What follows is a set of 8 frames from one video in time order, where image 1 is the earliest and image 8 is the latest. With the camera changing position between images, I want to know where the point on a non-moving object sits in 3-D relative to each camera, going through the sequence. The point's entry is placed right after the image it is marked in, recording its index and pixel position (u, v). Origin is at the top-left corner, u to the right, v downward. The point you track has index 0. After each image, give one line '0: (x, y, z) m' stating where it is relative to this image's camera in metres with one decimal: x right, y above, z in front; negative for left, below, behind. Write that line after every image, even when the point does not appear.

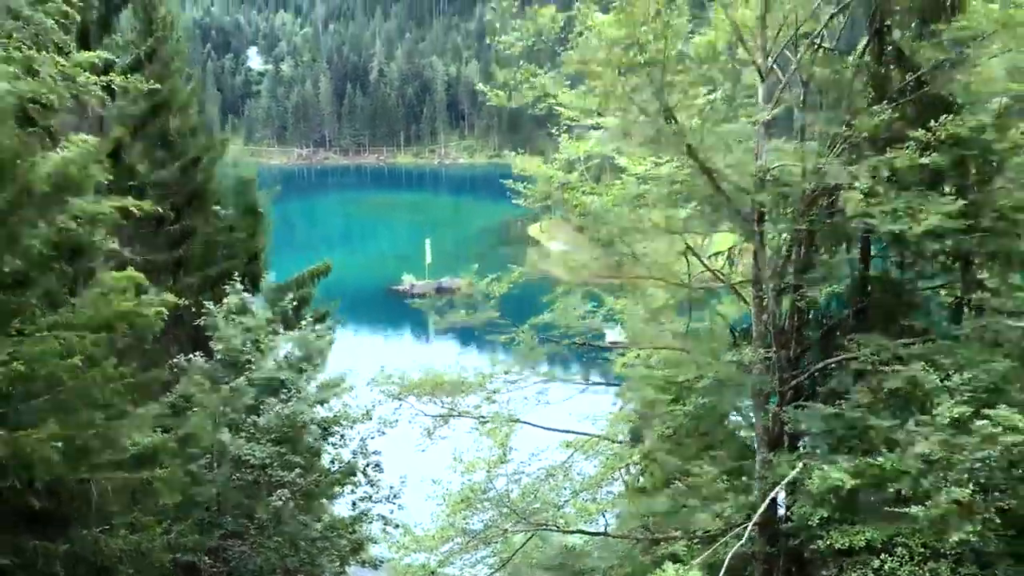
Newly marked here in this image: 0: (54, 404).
0: (-3.6, -0.9, +7.4) m
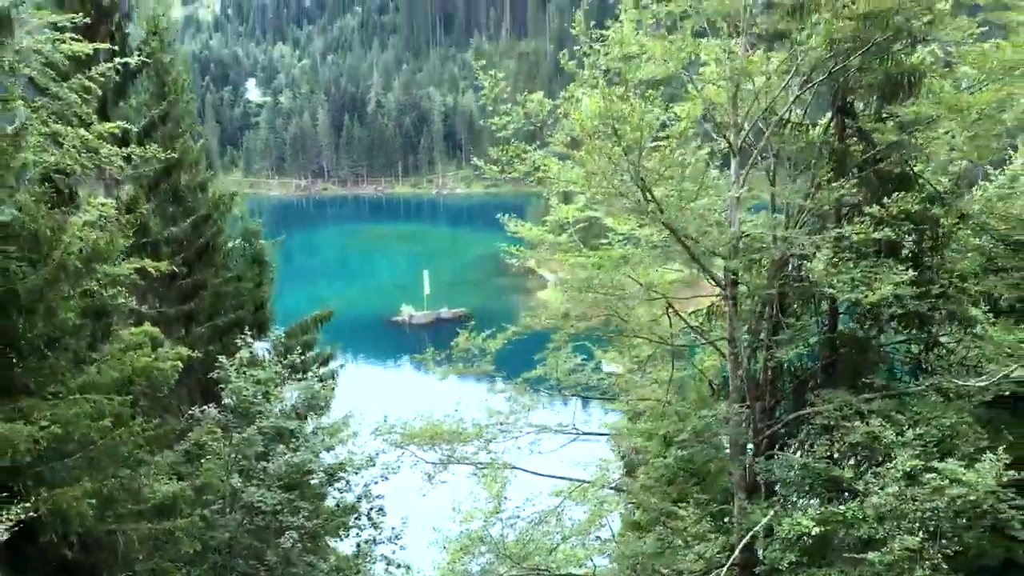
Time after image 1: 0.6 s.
0: (-3.6, -1.5, +8.1) m
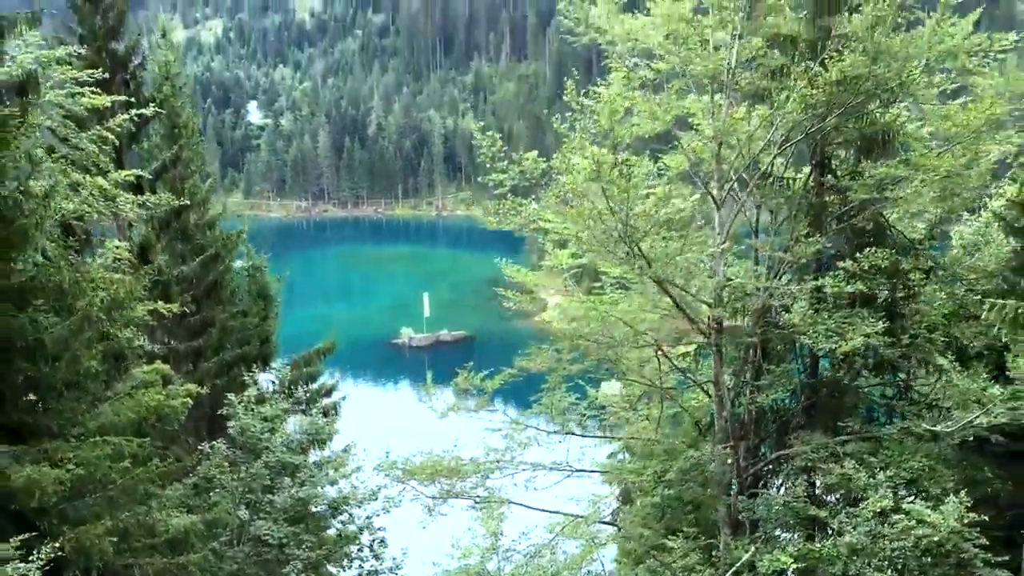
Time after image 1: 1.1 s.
0: (-3.7, -1.9, +8.5) m
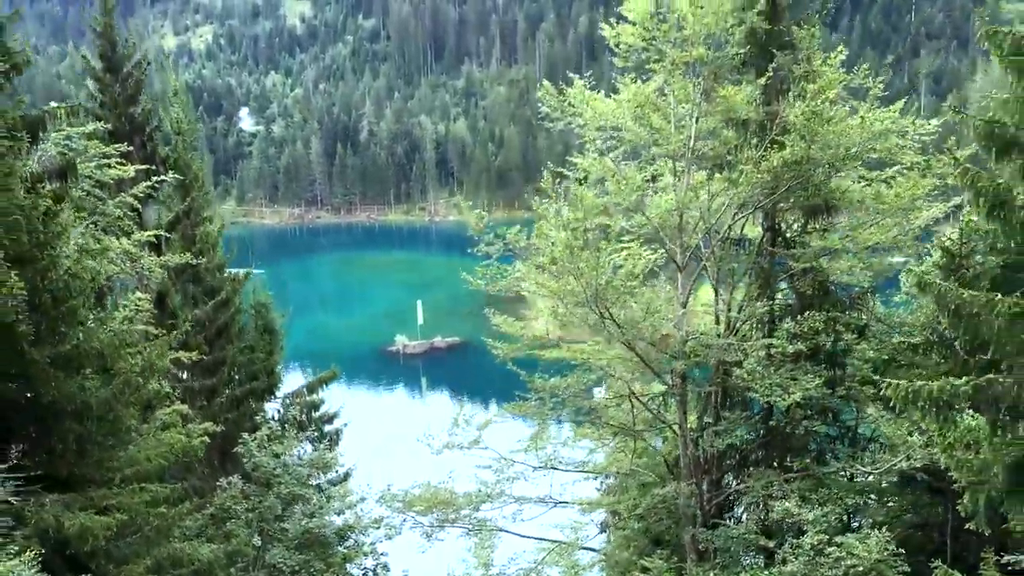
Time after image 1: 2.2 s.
0: (-3.8, -2.6, +9.7) m
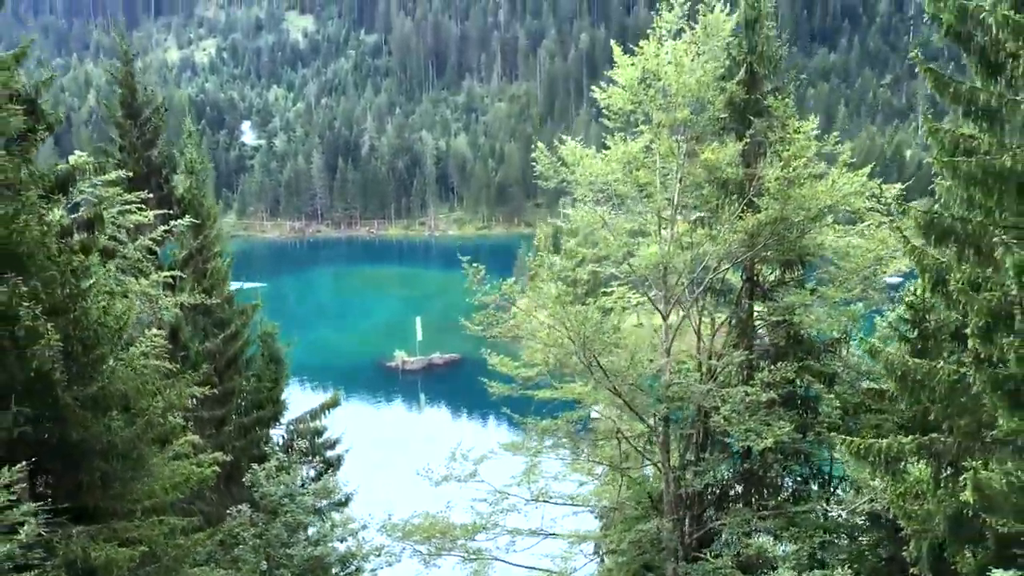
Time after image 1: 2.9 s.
0: (-3.9, -3.1, +10.5) m
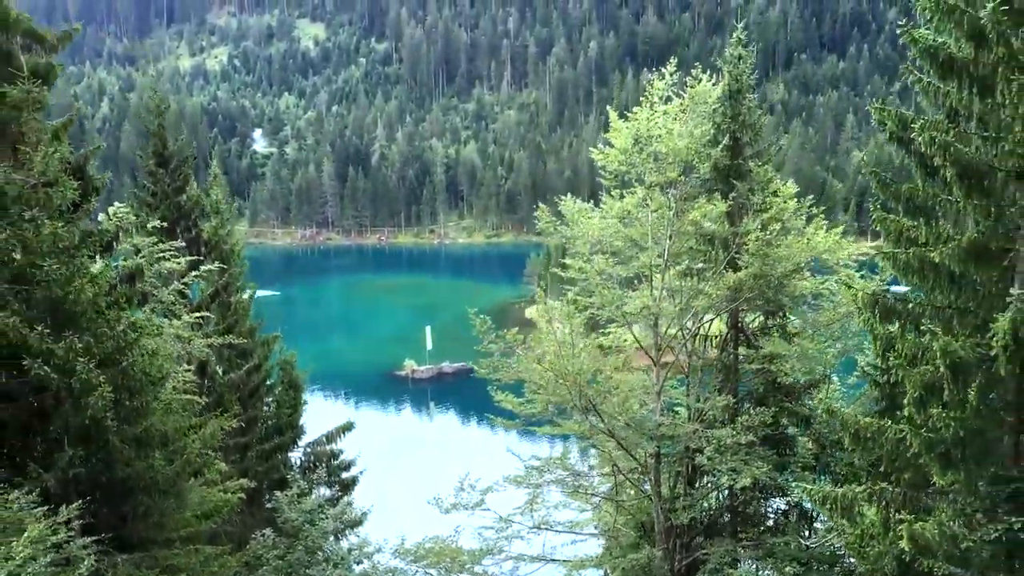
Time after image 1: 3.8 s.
0: (-3.8, -3.7, +11.6) m
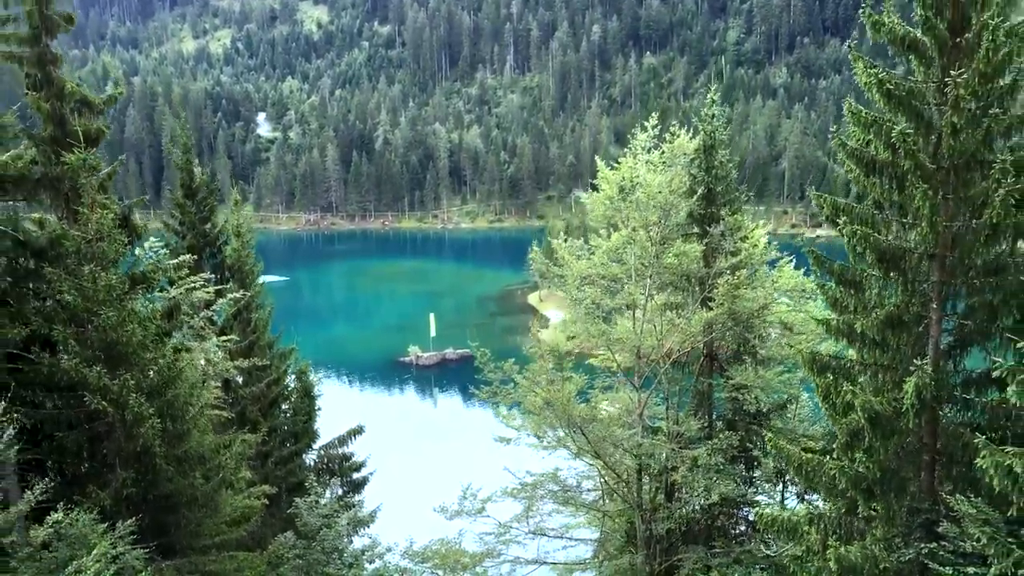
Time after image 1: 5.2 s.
0: (-3.9, -4.3, +13.2) m
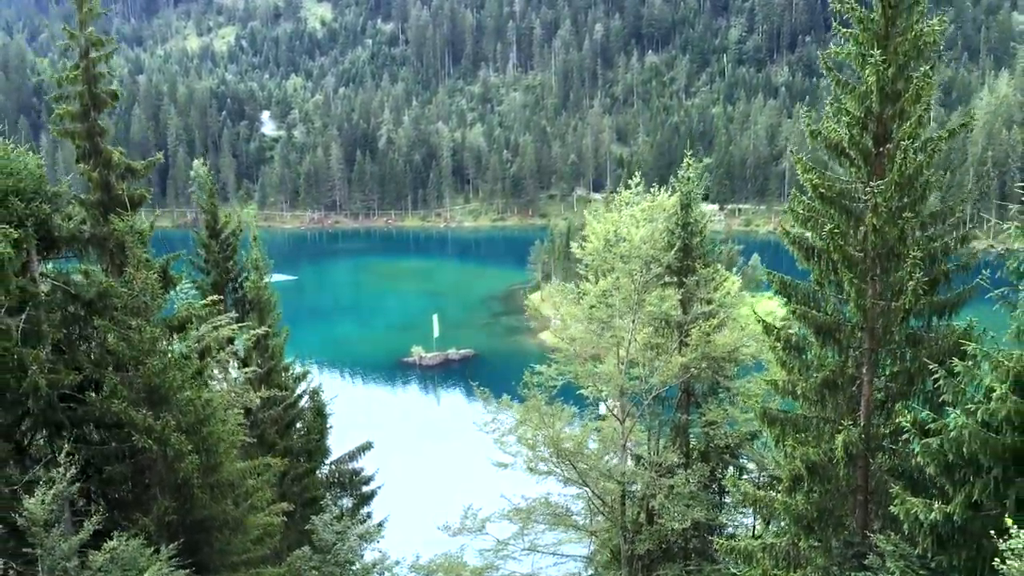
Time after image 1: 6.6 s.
0: (-3.9, -5.0, +14.8) m
